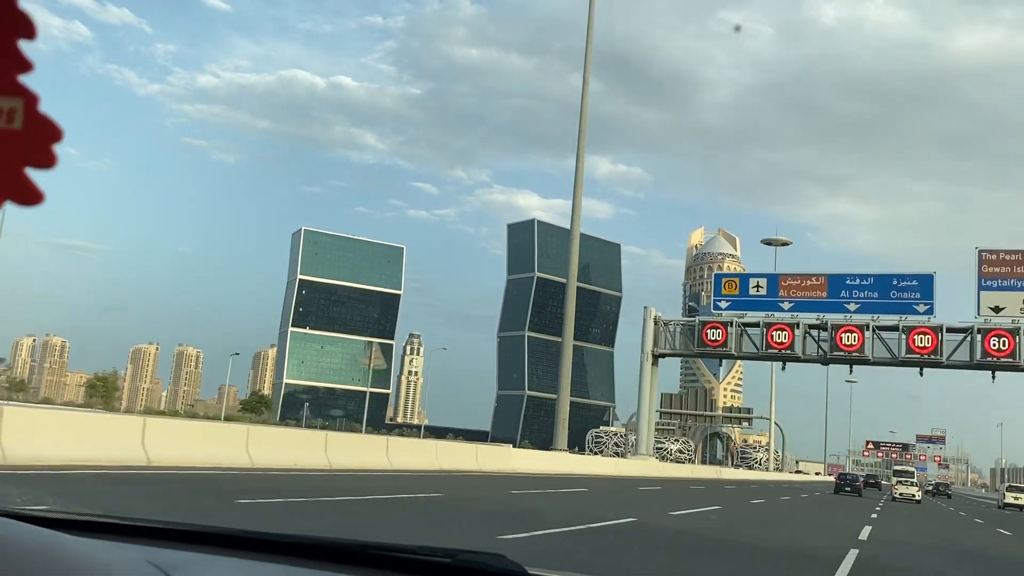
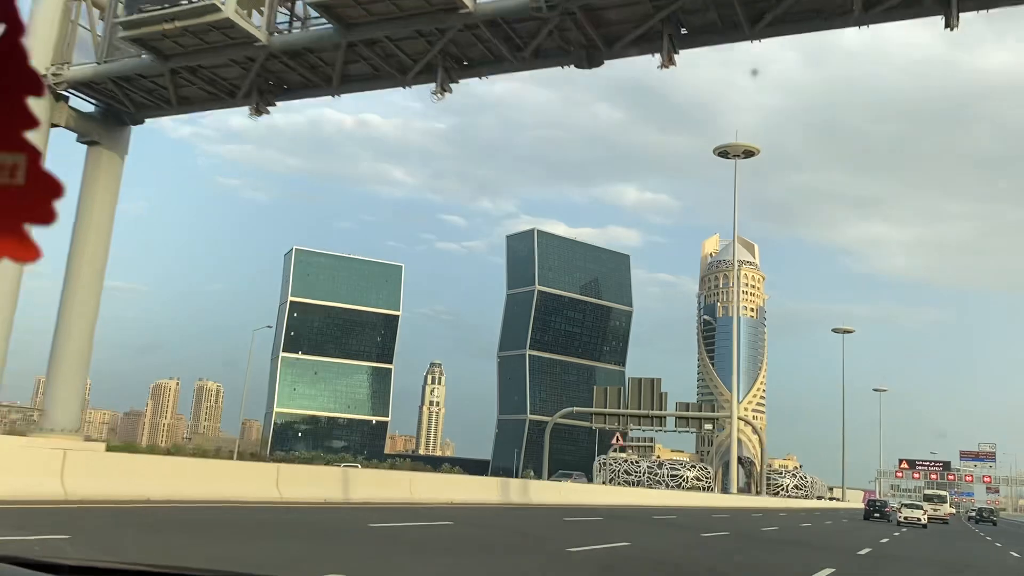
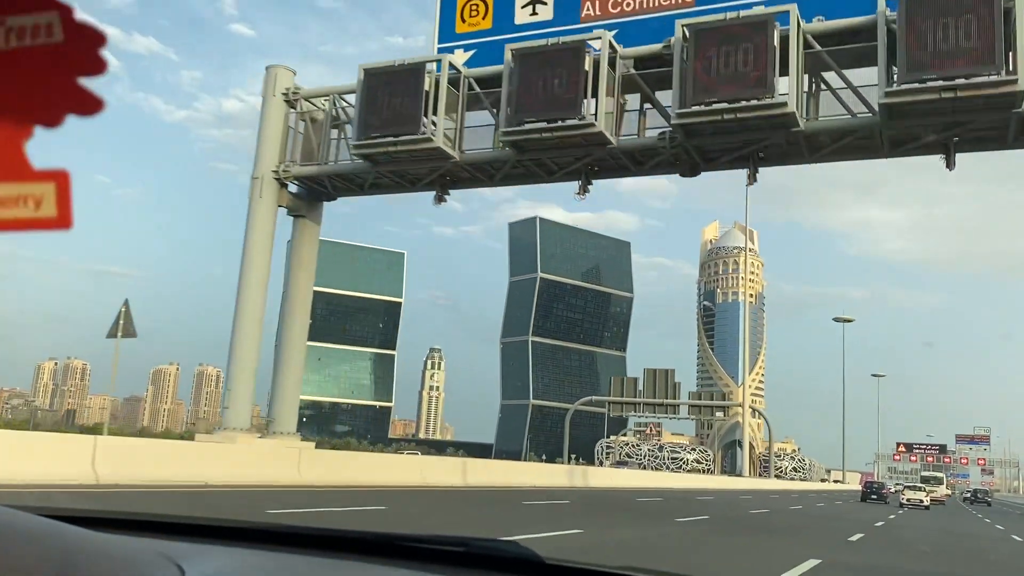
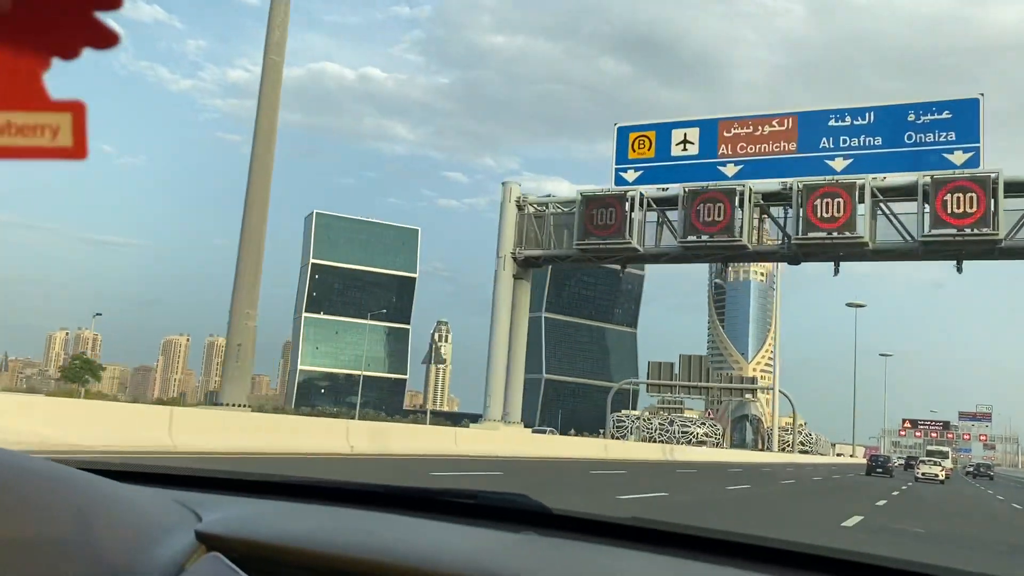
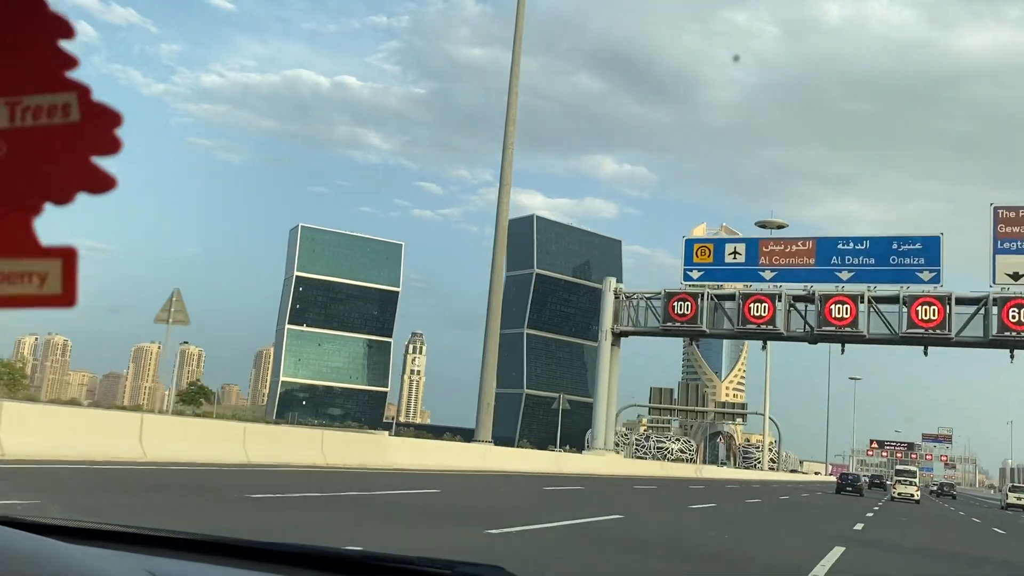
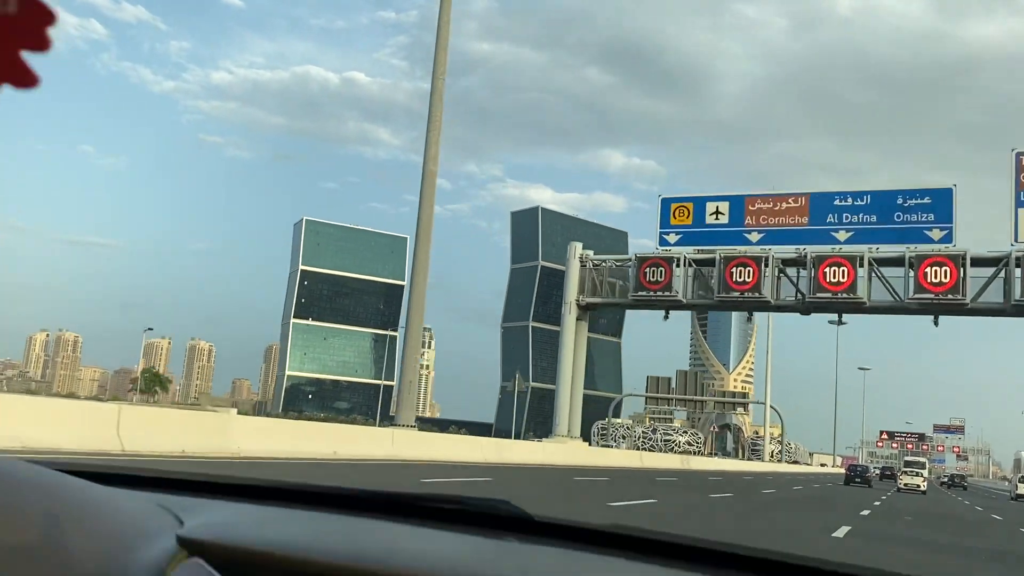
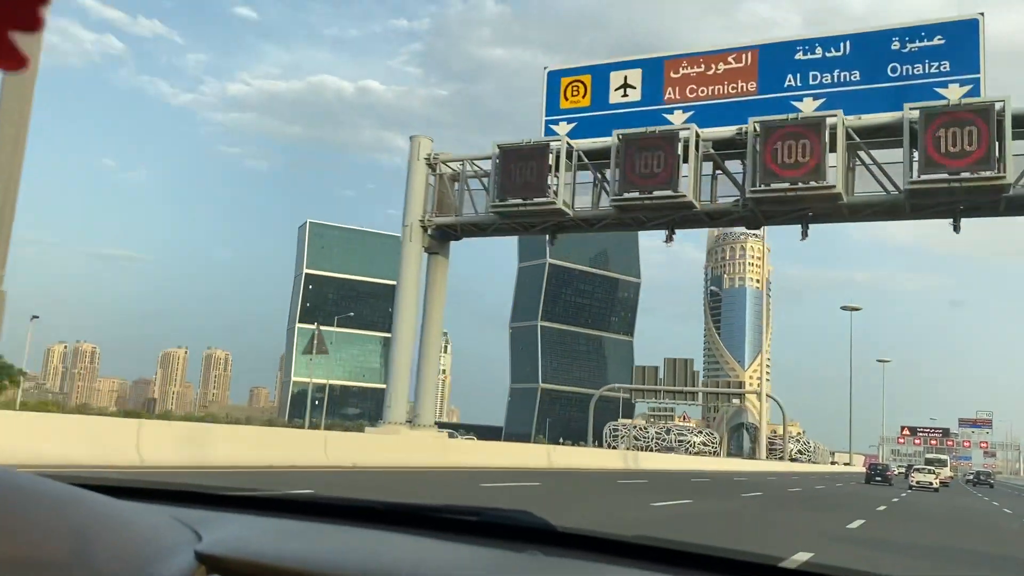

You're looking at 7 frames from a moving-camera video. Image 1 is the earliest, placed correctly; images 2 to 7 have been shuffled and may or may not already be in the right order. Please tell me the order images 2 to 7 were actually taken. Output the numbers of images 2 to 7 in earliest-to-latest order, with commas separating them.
5, 6, 4, 7, 3, 2
